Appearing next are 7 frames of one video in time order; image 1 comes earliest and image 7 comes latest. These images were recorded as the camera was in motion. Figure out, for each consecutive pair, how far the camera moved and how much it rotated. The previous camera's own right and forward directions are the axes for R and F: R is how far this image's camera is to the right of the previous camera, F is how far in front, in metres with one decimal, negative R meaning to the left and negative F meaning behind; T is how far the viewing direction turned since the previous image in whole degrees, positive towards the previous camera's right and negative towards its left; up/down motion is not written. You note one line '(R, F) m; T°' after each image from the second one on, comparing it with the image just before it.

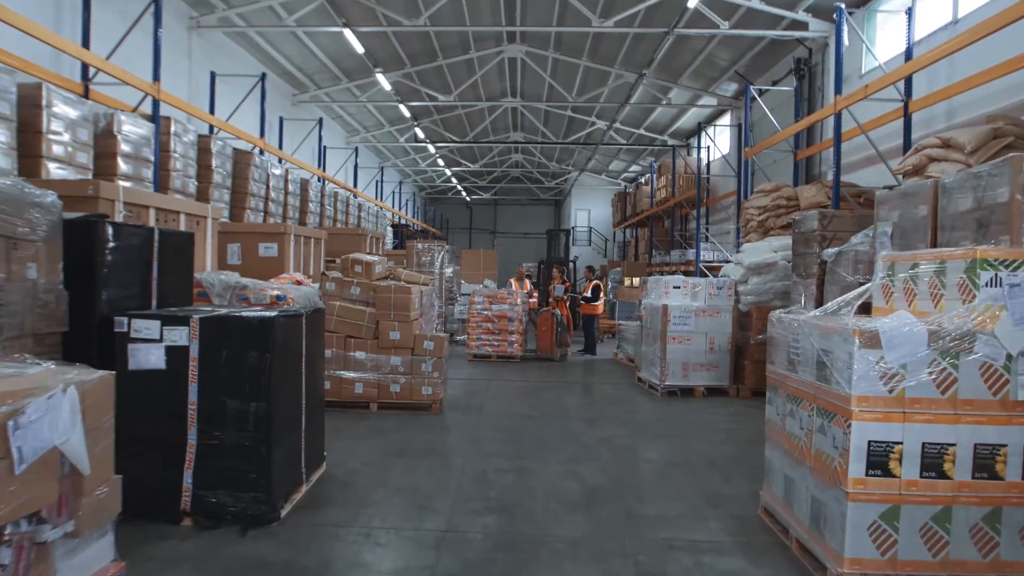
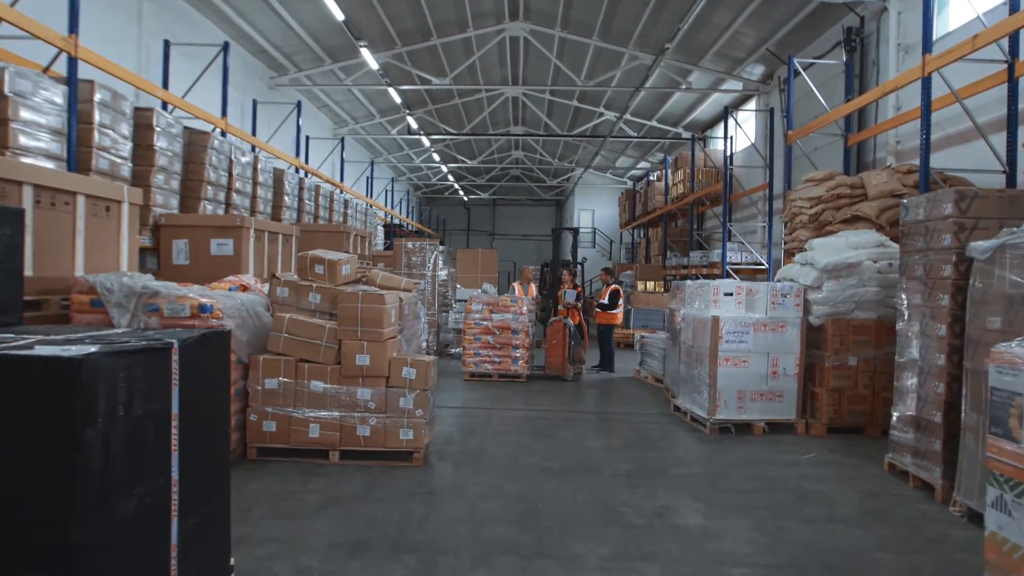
(-0.1, +1.5) m; 0°
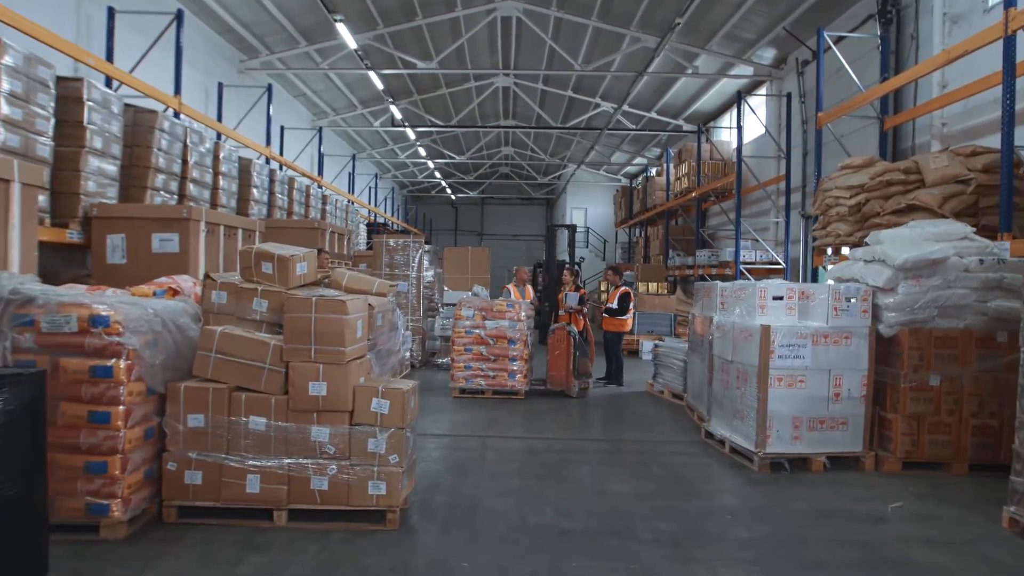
(-0.1, +1.1) m; +1°
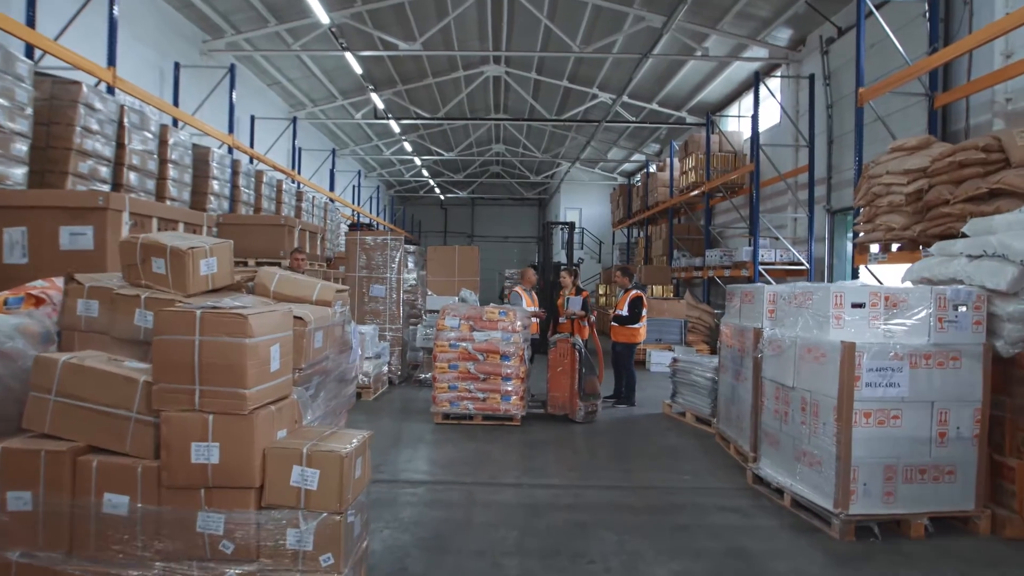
(0.0, +1.1) m; +1°
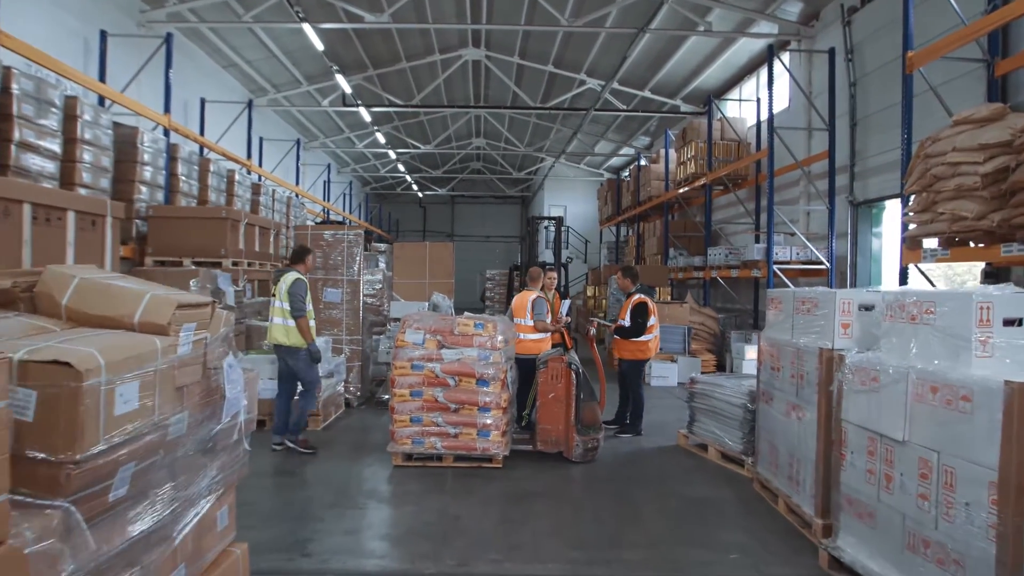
(0.0, +1.2) m; +1°
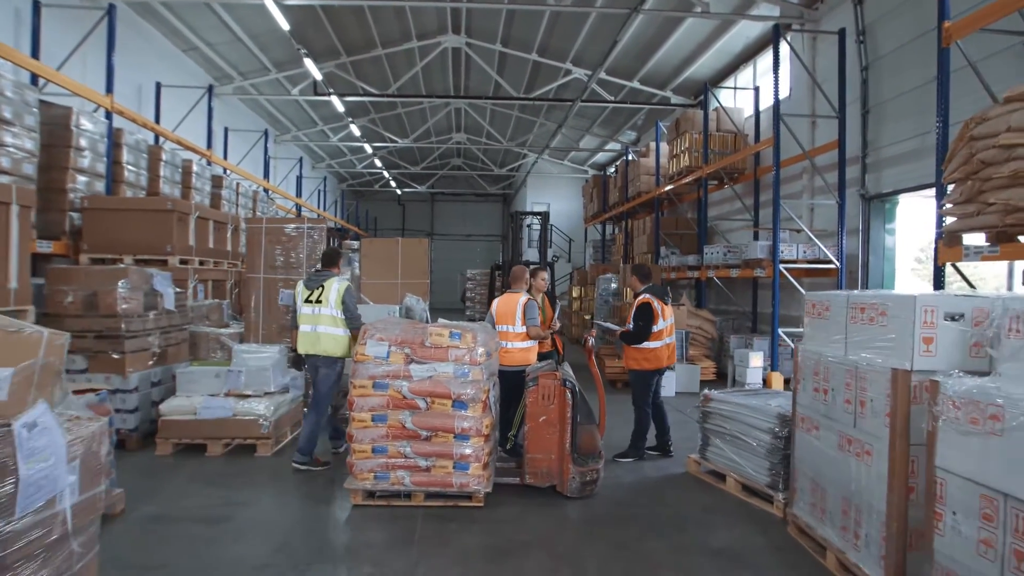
(0.0, +0.8) m; +2°
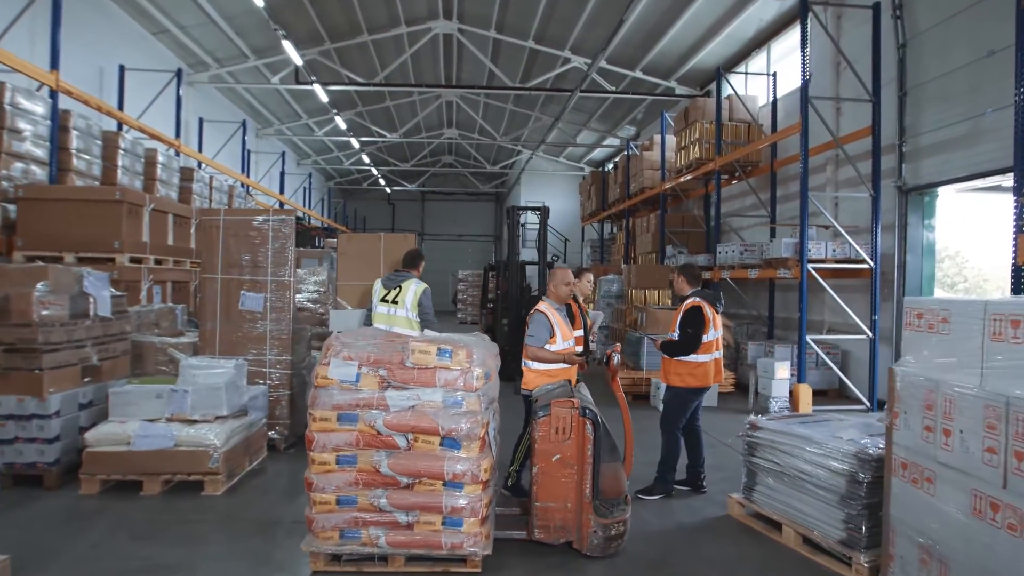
(-0.1, +0.8) m; +1°
